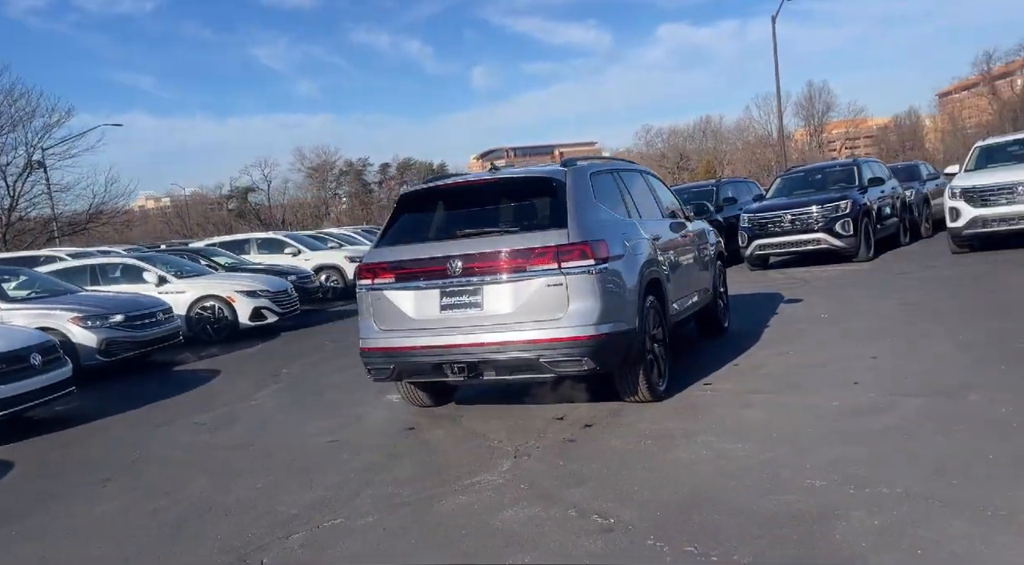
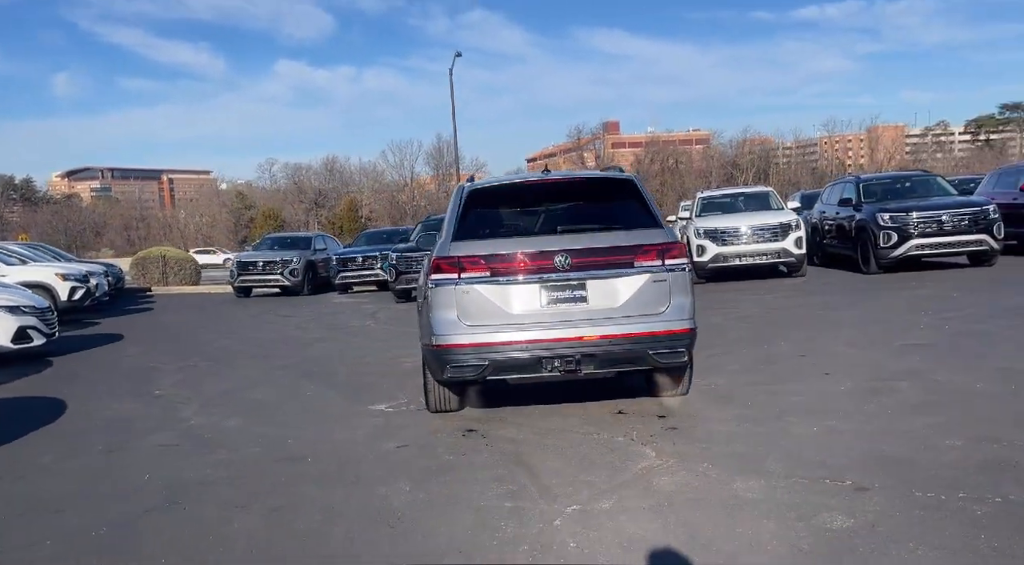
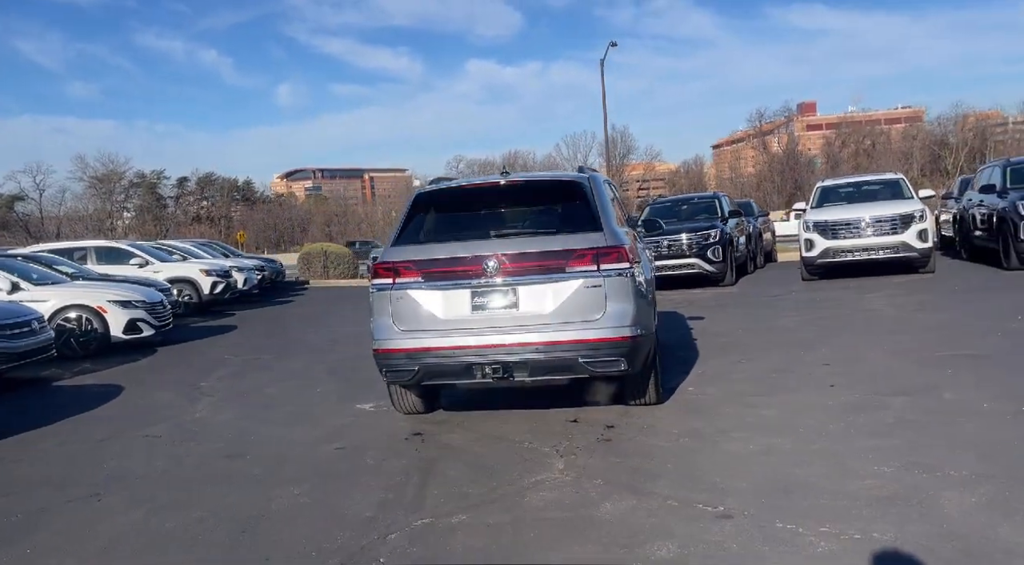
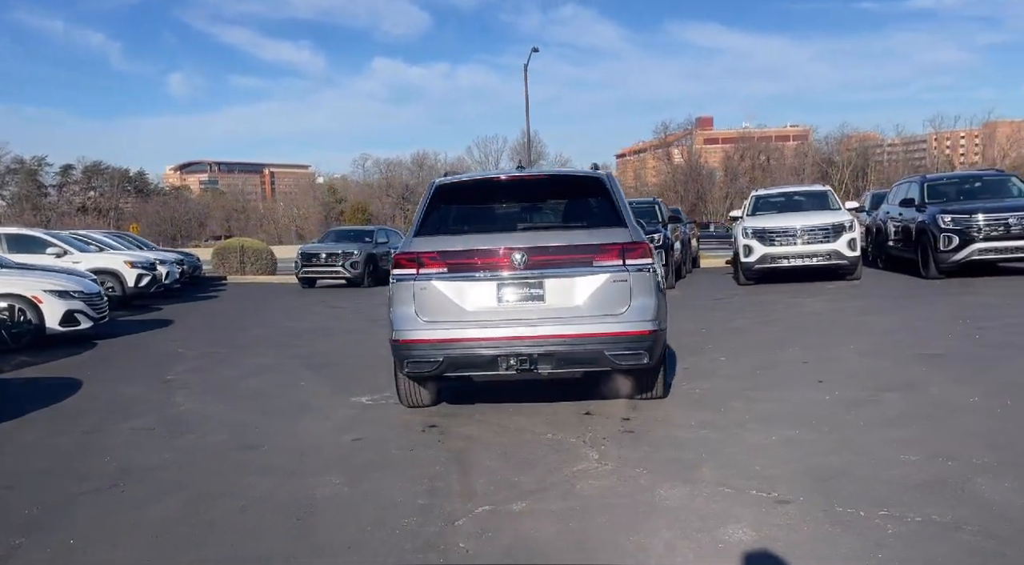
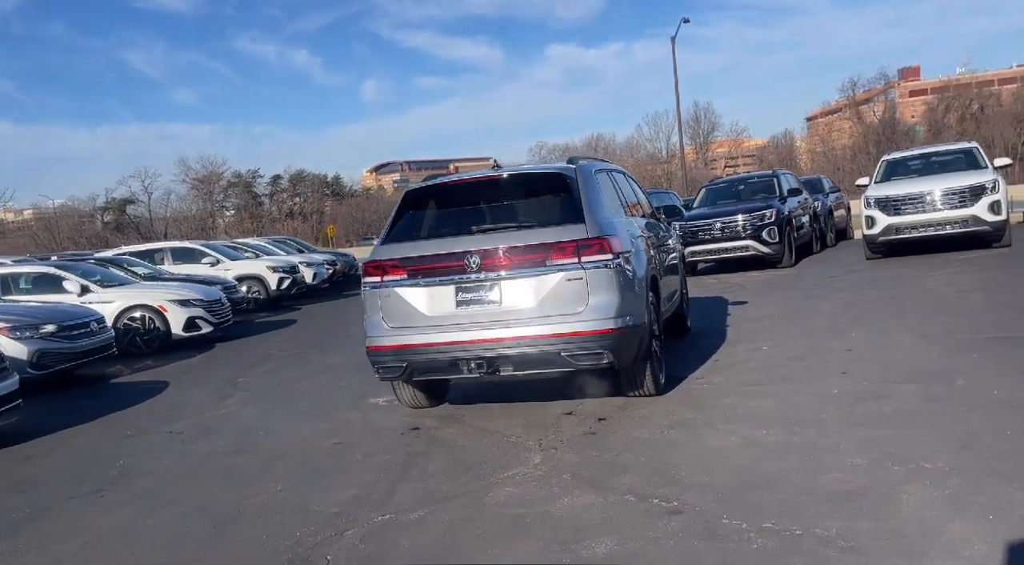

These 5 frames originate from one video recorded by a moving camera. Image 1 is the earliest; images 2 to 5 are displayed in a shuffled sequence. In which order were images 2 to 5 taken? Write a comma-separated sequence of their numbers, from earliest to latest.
5, 3, 4, 2
